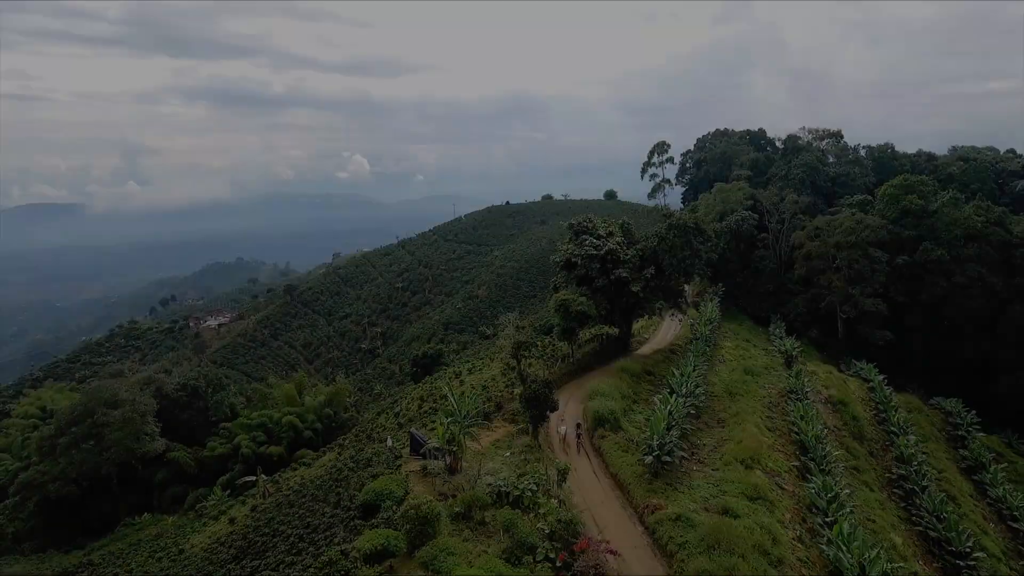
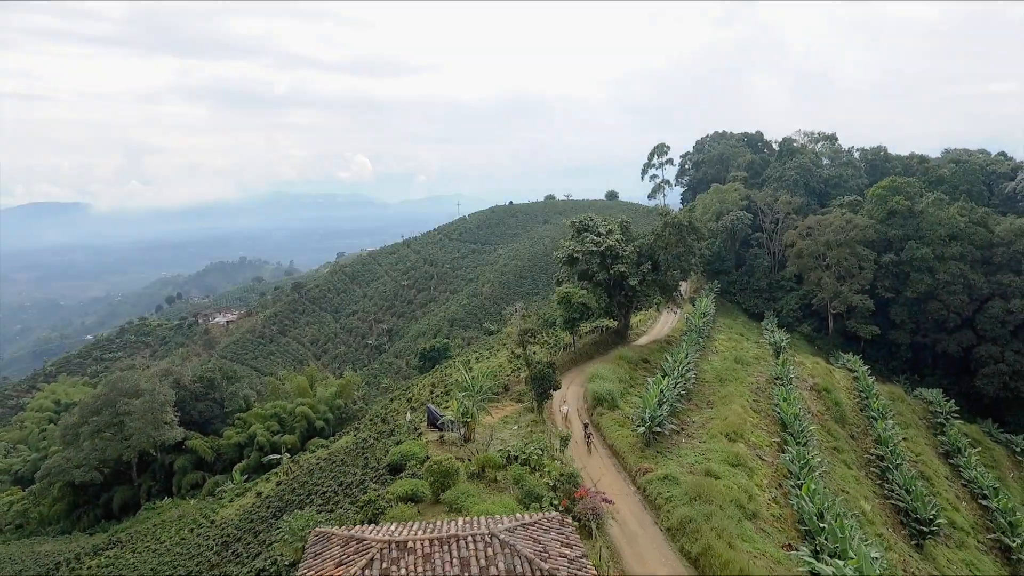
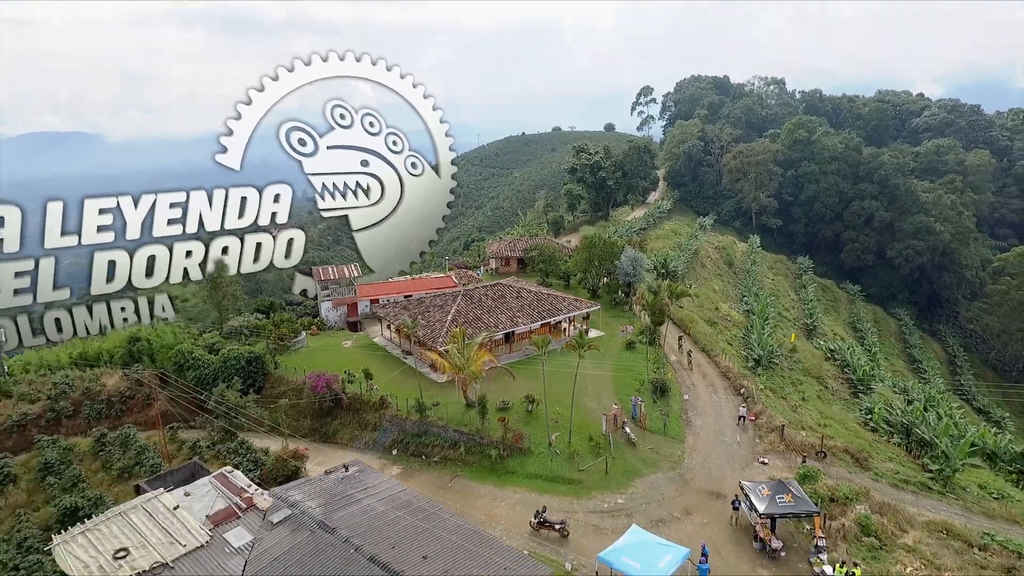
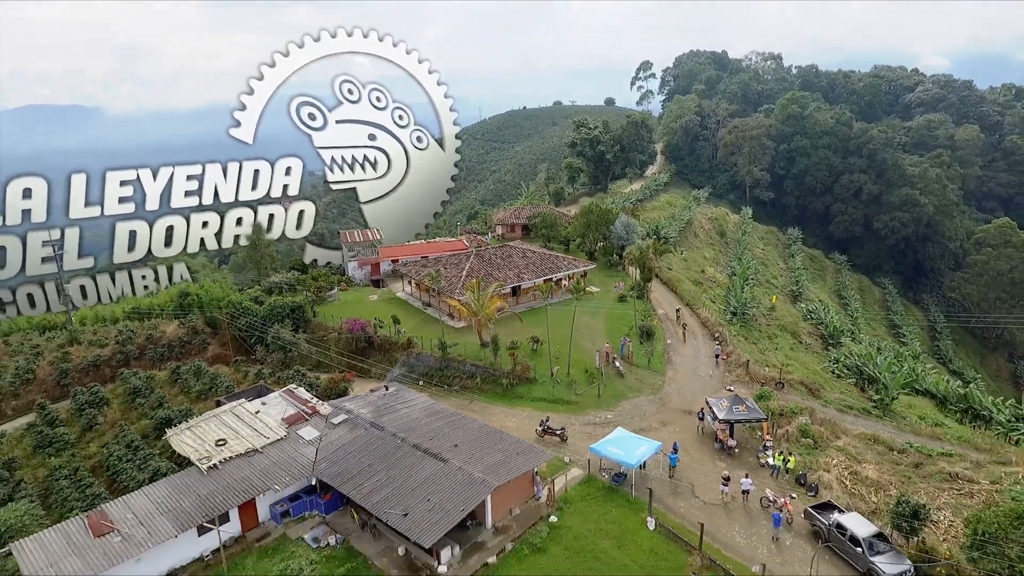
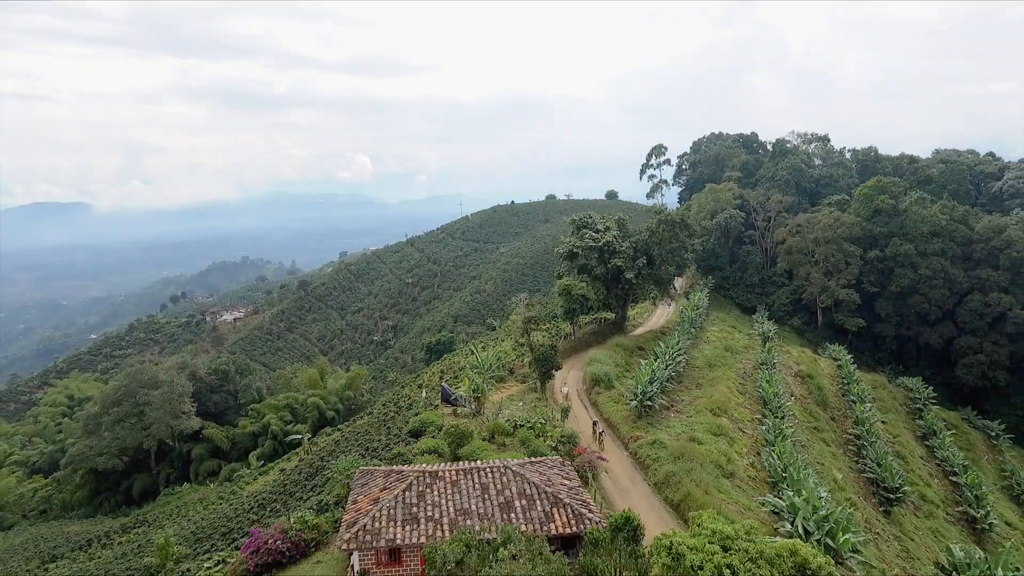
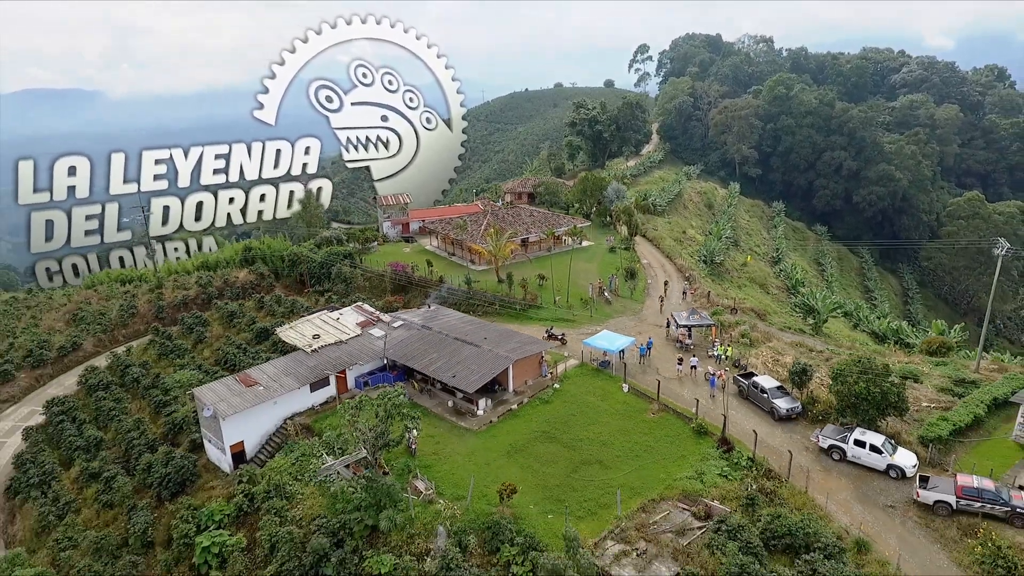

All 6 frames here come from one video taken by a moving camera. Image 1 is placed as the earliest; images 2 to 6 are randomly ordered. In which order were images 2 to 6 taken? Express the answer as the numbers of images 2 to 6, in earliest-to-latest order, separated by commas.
2, 5, 3, 4, 6
